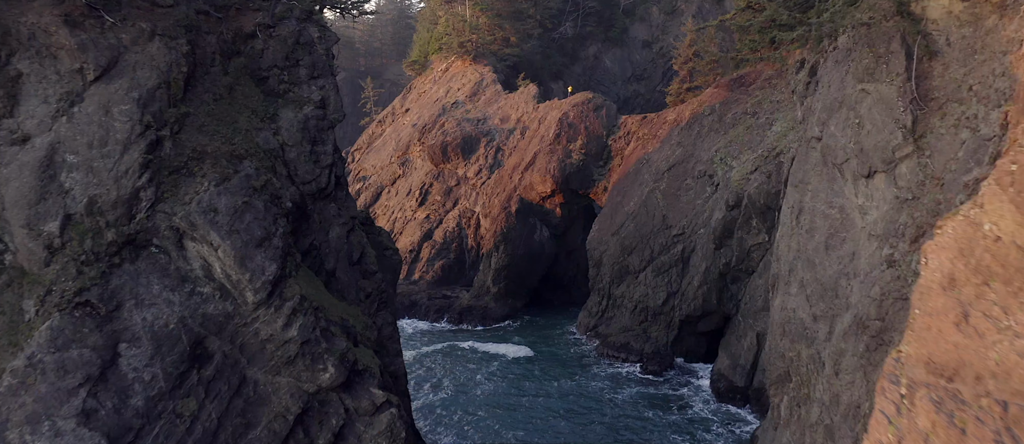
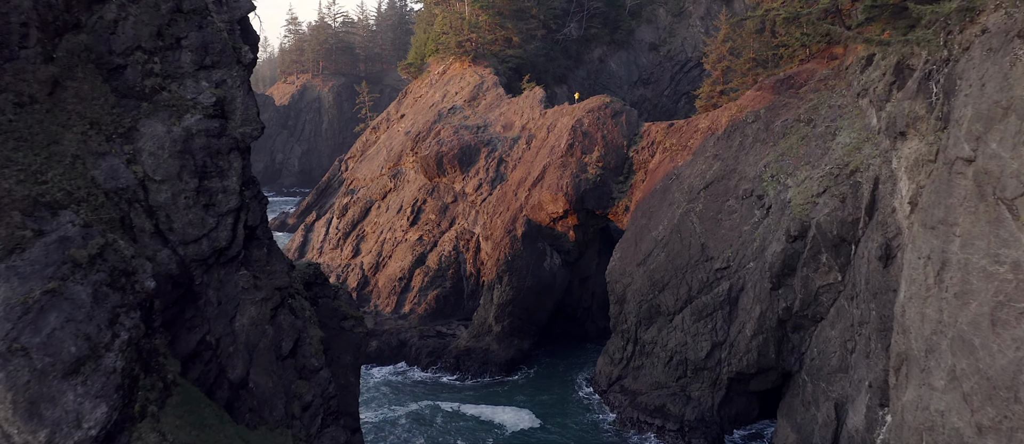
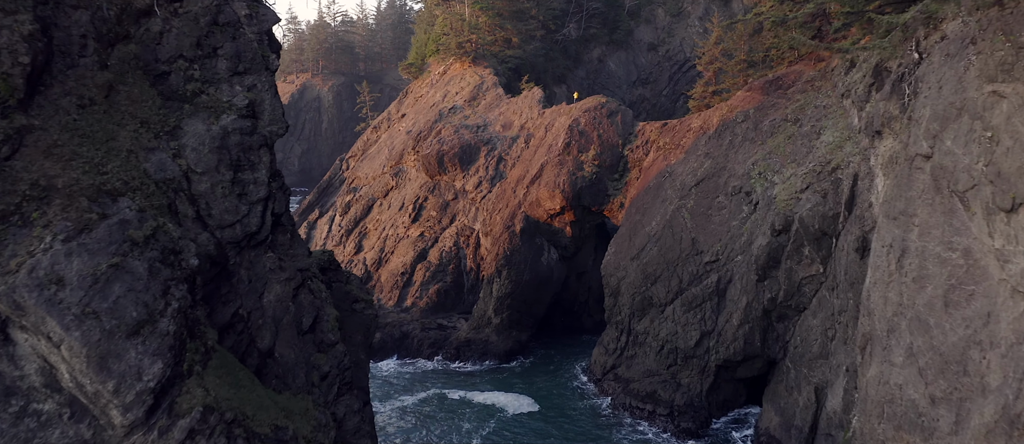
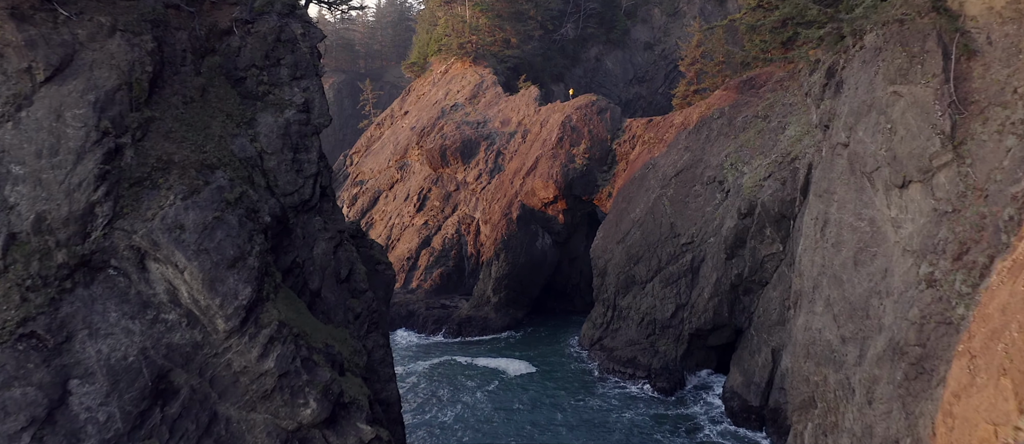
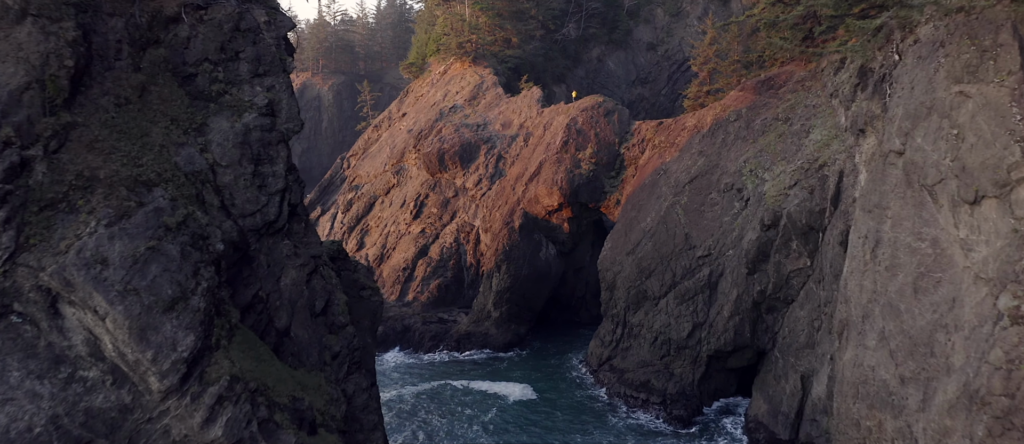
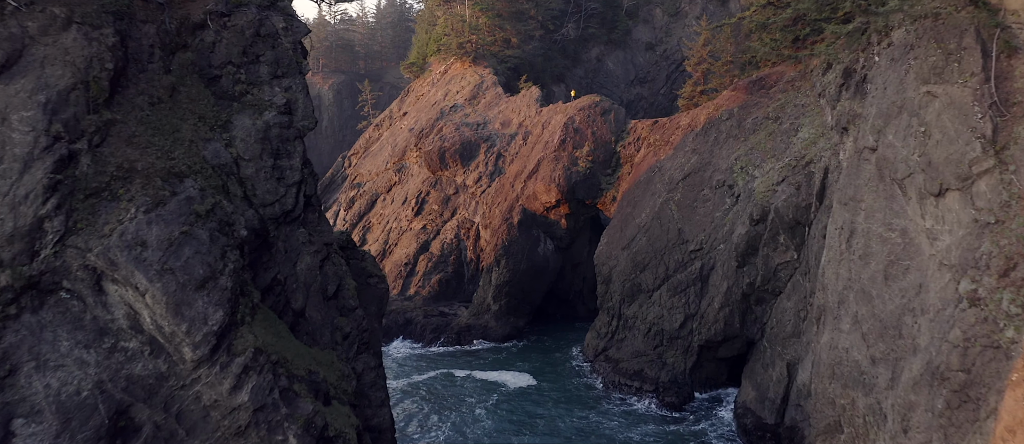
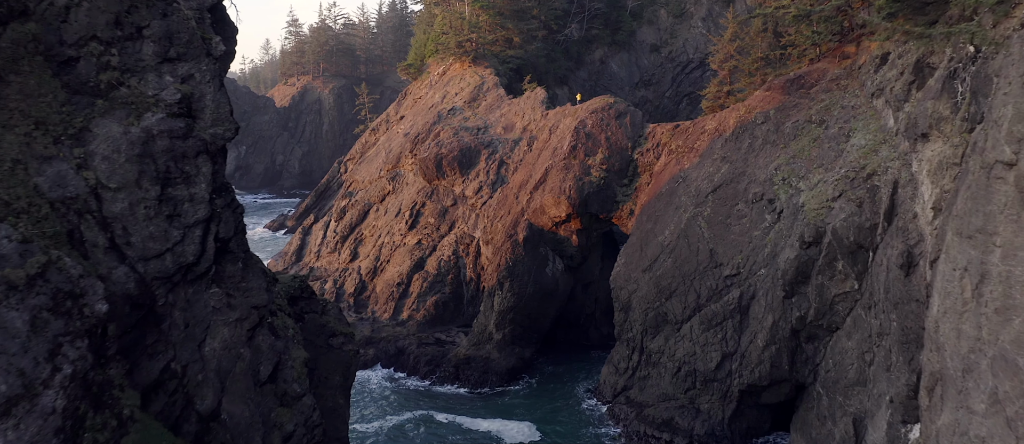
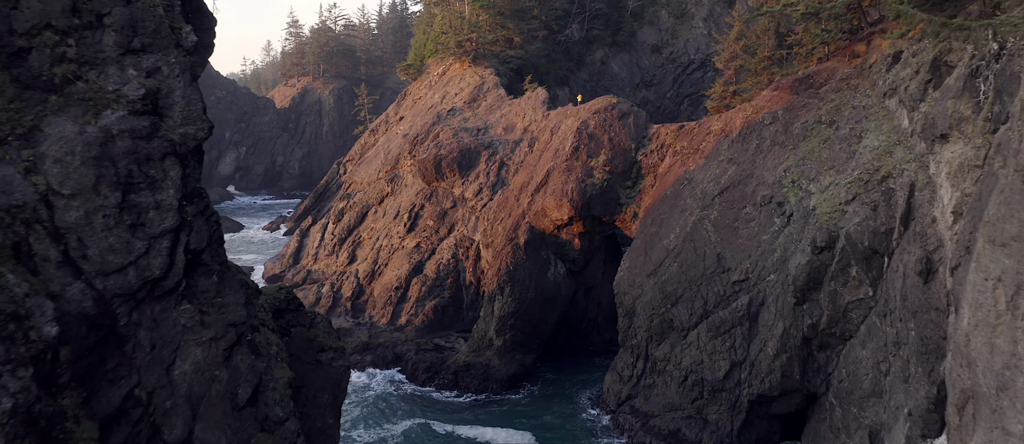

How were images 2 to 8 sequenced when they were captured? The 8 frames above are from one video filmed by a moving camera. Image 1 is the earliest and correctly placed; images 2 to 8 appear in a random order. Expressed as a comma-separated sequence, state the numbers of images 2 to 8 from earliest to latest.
4, 6, 5, 3, 2, 7, 8
